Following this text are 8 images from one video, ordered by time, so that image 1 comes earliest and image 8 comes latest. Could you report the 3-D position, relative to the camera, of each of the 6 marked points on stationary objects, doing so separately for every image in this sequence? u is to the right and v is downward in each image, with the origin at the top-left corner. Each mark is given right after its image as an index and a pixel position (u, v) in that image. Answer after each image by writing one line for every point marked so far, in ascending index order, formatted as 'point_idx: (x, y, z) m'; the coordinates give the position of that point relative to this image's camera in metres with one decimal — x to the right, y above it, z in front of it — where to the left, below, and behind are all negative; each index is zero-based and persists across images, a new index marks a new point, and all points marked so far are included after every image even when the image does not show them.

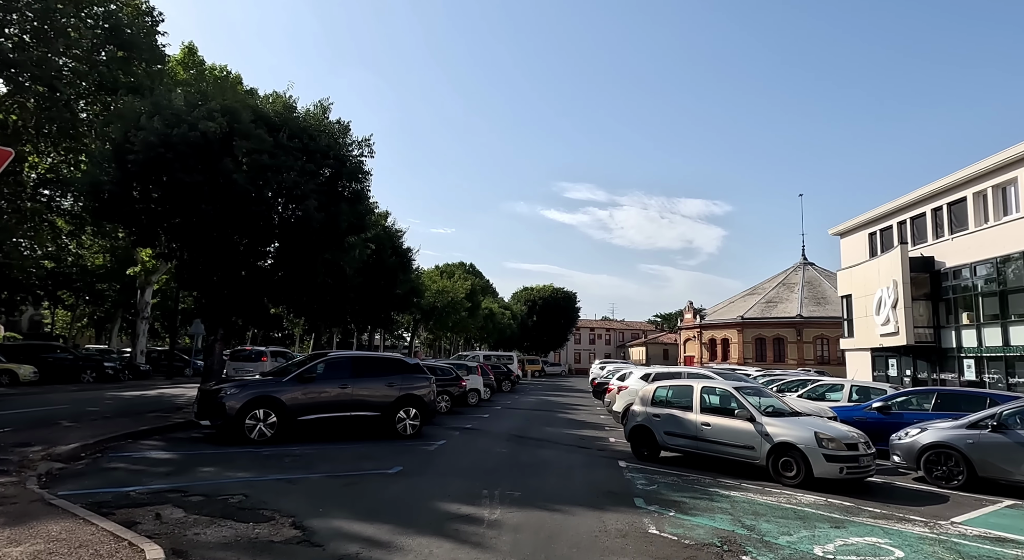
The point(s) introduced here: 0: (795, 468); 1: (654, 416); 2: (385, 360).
0: (+4.5, -3.0, +10.2) m
1: (+2.8, -2.7, +12.4) m
2: (-2.8, -1.7, +13.9) m
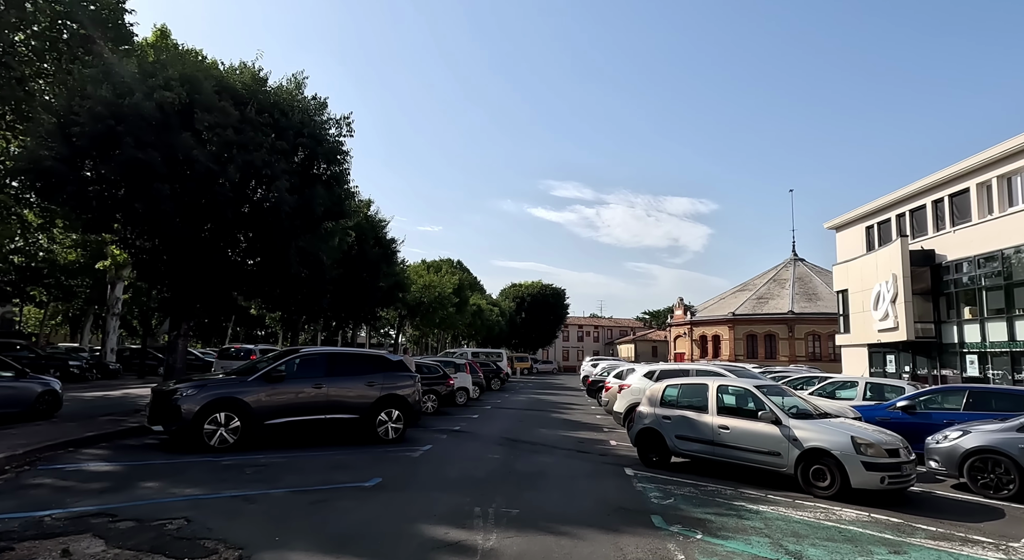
0: (+4.5, -2.8, +9.0) m
1: (+2.7, -2.4, +11.2) m
2: (-2.9, -1.5, +12.6) m
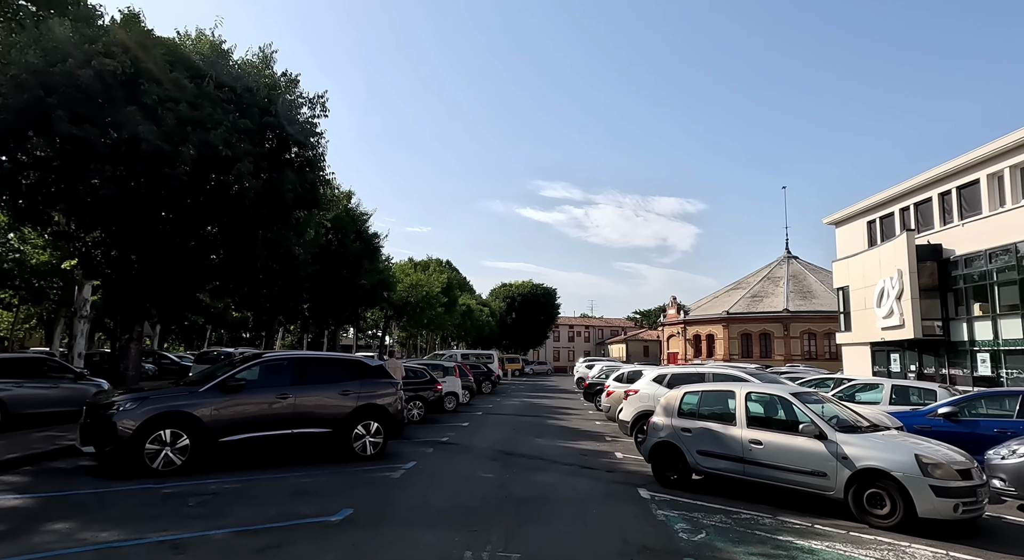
0: (+4.5, -2.6, +7.5) m
1: (+2.6, -2.3, +9.7) m
2: (-3.0, -1.4, +11.0) m
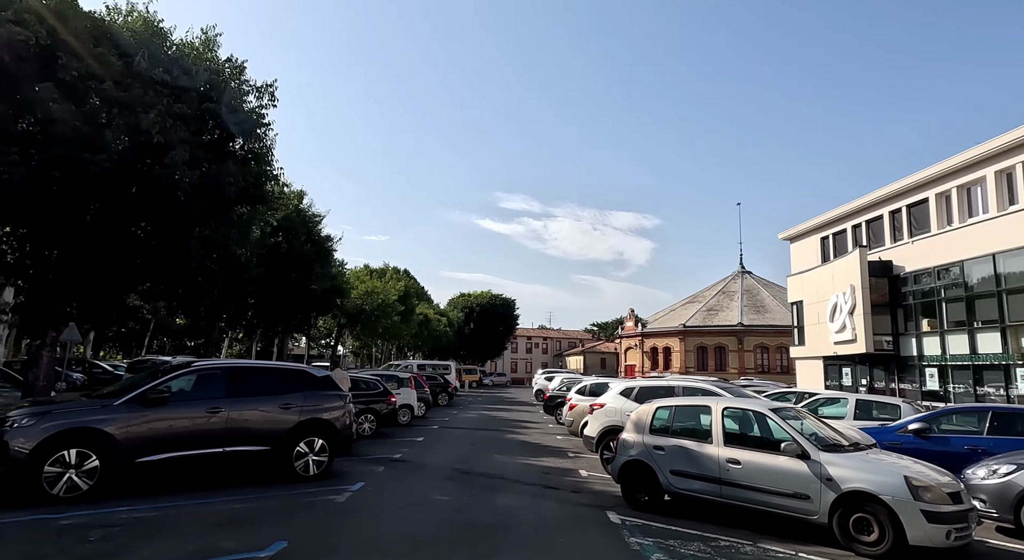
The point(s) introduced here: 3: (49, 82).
0: (+4.0, -2.7, +7.0) m
1: (+2.0, -2.4, +9.1) m
2: (-3.6, -1.4, +10.0) m
3: (-7.1, +3.0, +9.8) m
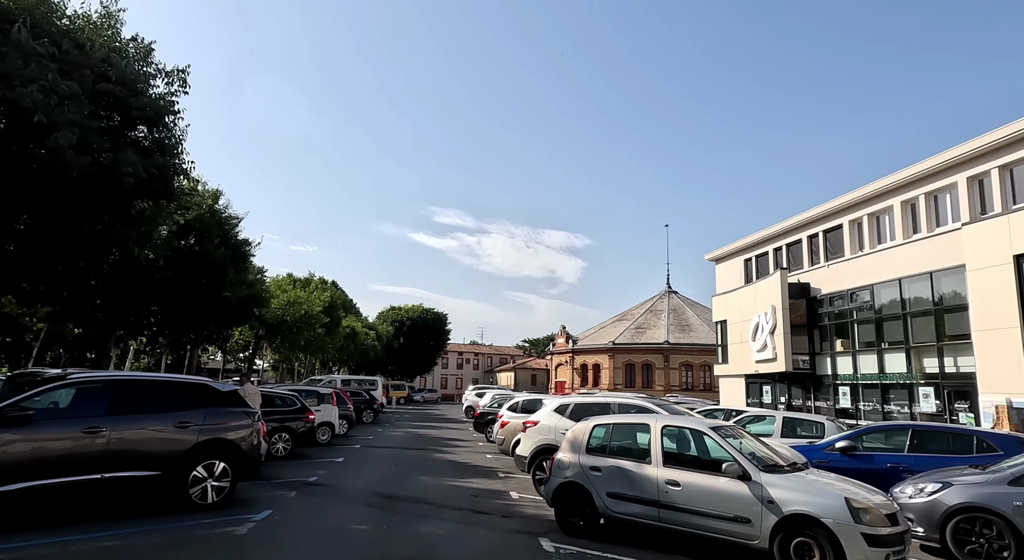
0: (+3.2, -2.9, +6.7) m
1: (+1.0, -2.6, +8.6) m
2: (-4.7, -1.5, +8.9) m
3: (-8.0, +3.1, +8.5) m
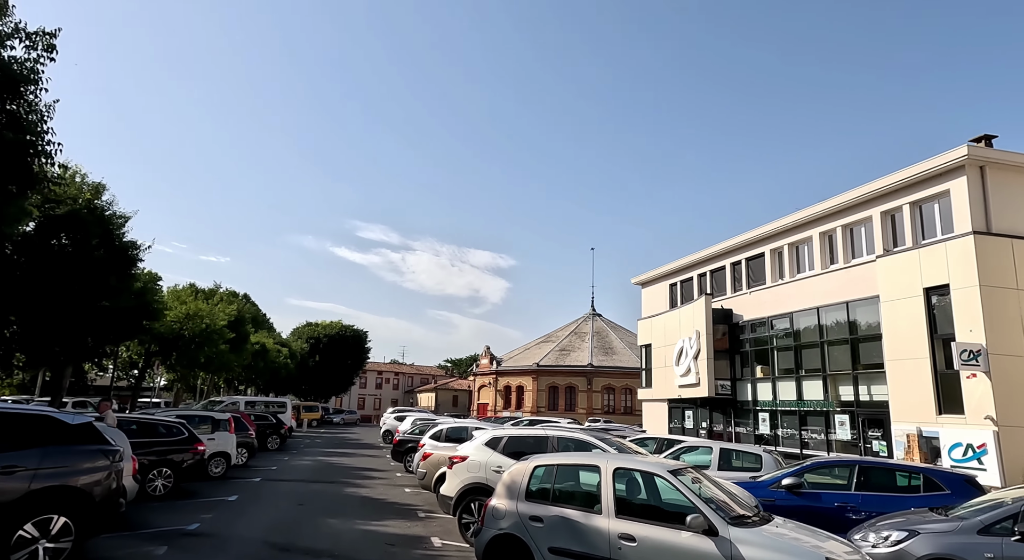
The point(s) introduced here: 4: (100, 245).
0: (+2.5, -3.1, +5.7) m
1: (+0.2, -2.8, +7.3) m
2: (-5.5, -1.5, +7.0) m
3: (-8.6, +3.1, +6.3) m
4: (-10.8, +0.8, +17.2) m
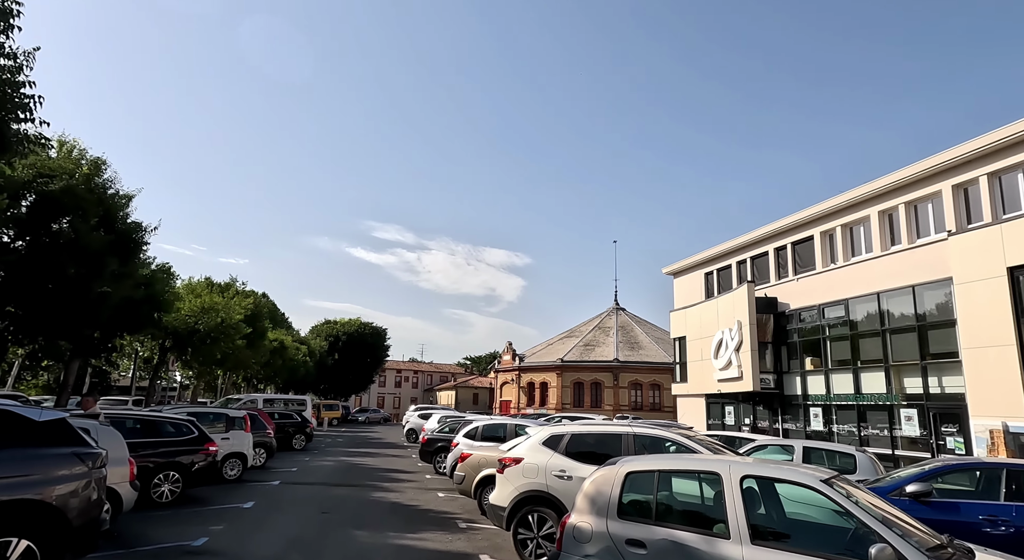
0: (+3.3, -2.6, +3.8) m
1: (+1.0, -2.3, +5.5) m
2: (-4.7, -1.1, +5.3) m
3: (-7.9, +3.5, +4.7) m
4: (-9.8, +1.2, +15.6) m
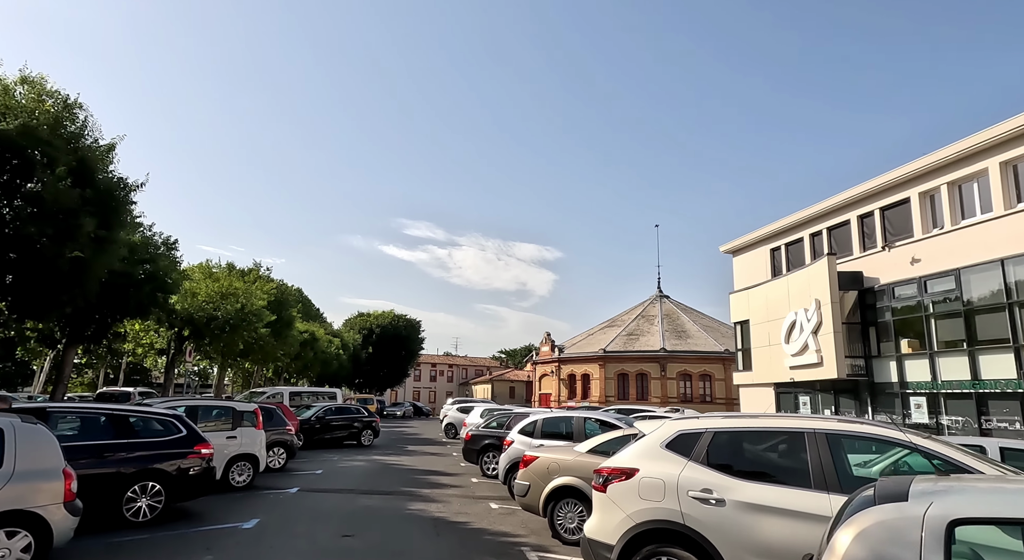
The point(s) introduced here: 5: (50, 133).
0: (+4.1, -1.8, +0.4) m
1: (+1.8, -1.5, +2.1) m
2: (-3.9, -0.4, +2.2) m
3: (-7.2, +4.2, +1.7) m
4: (-8.5, +1.9, +12.7) m
5: (-8.6, +2.8, +12.3) m
